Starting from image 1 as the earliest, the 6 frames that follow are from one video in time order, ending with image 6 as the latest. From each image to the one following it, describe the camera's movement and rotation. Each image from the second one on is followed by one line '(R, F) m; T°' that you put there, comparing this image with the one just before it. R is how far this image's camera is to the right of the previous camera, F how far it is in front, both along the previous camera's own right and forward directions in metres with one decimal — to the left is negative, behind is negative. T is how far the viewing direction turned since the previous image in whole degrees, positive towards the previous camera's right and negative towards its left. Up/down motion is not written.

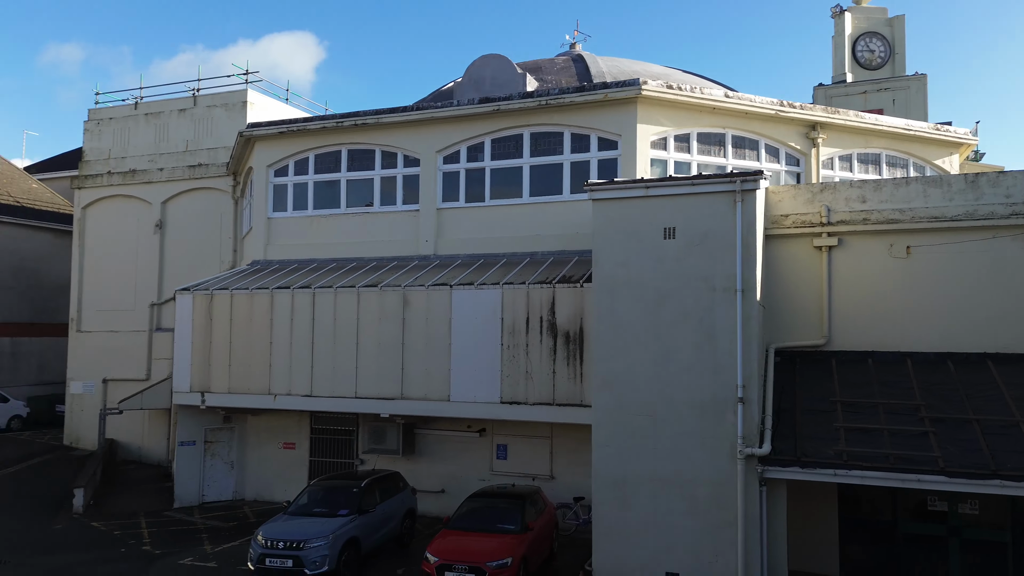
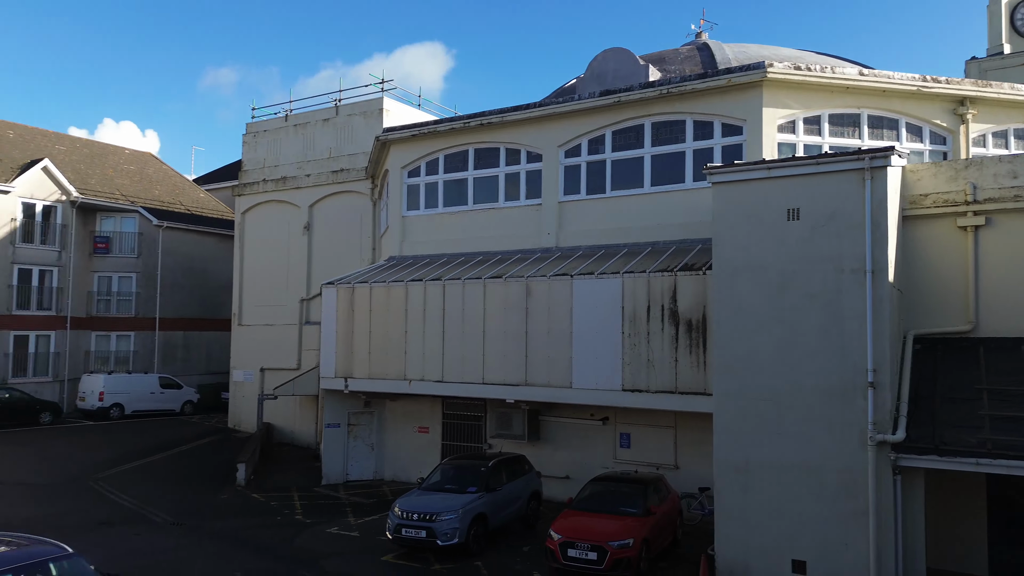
(+0.1, -0.3) m; -10°
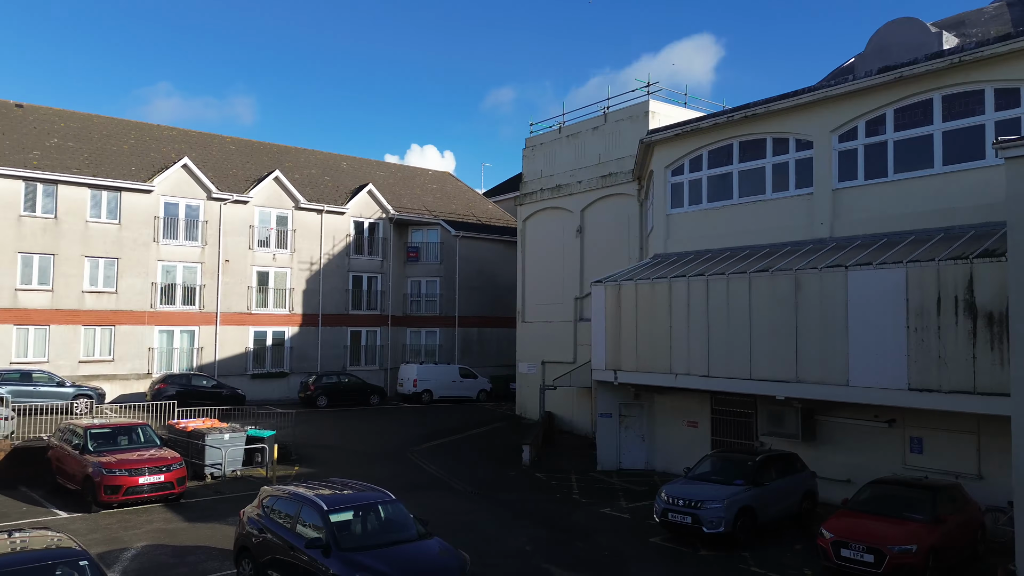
(+0.3, -0.7) m; -23°
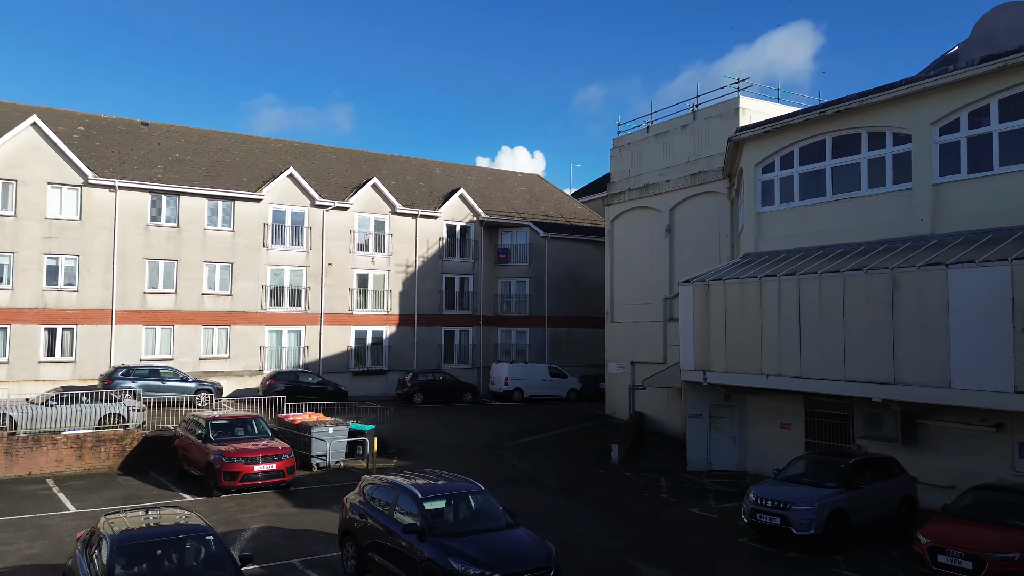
(+0.1, -0.4) m; -8°
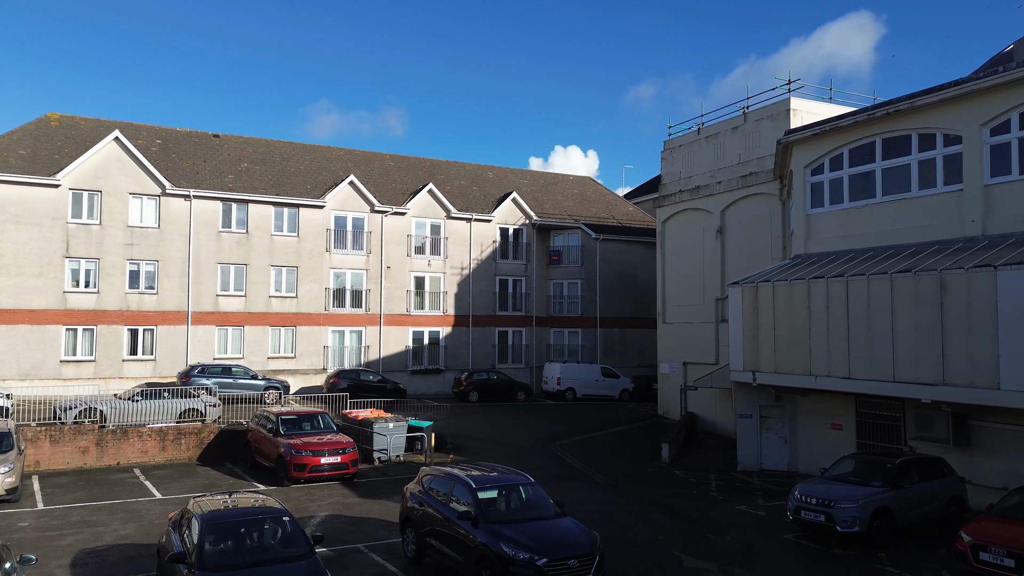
(+0.1, -0.7) m; -5°
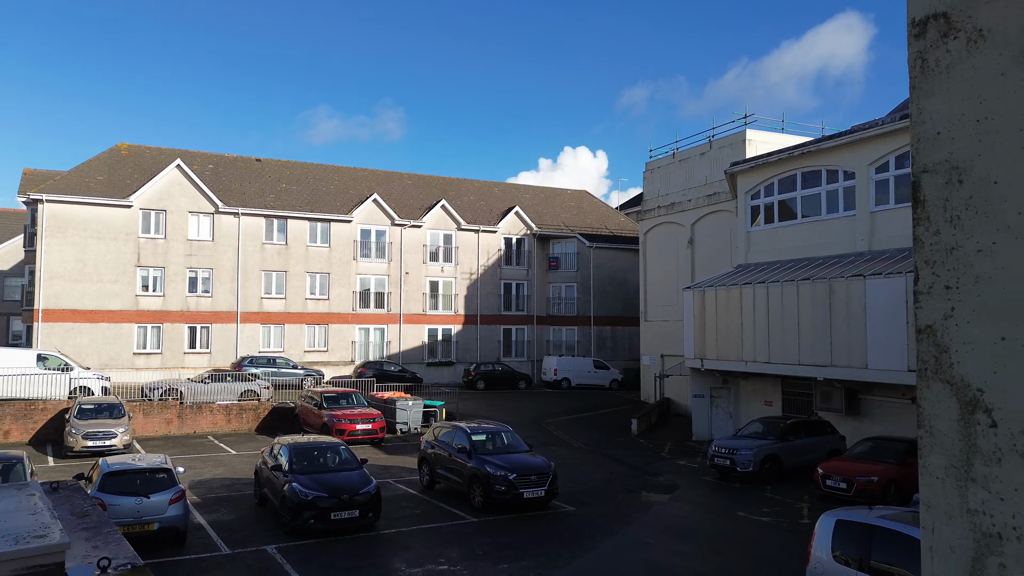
(+0.7, -4.6) m; -1°
